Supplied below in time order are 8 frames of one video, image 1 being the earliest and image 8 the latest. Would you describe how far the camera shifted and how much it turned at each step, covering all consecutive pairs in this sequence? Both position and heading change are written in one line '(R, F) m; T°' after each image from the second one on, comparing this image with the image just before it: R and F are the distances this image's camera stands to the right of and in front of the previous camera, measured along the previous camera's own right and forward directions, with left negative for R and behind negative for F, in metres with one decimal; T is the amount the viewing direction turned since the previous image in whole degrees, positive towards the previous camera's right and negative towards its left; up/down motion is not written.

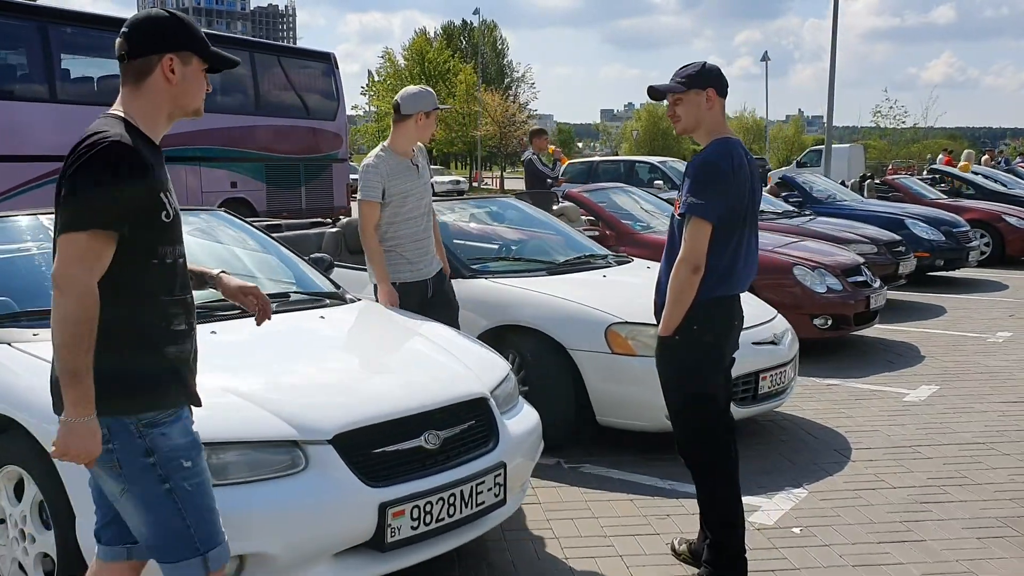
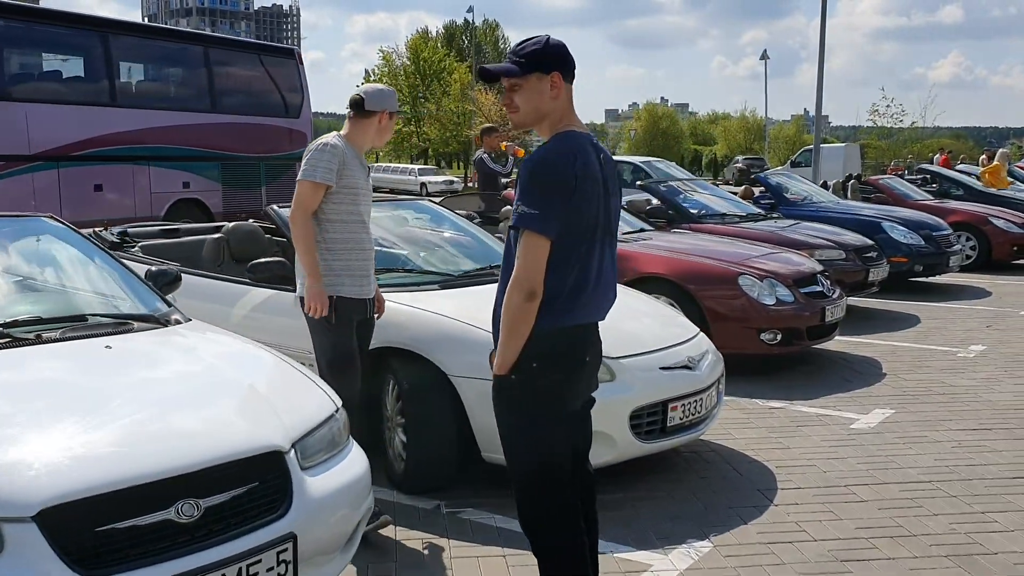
(+0.5, +0.6) m; 0°
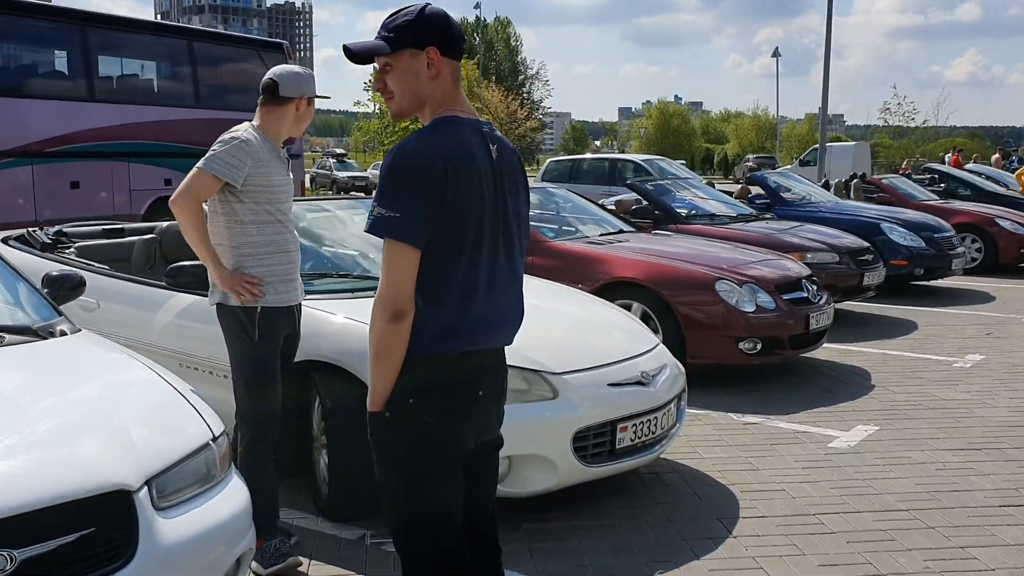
(+0.3, +0.4) m; -1°
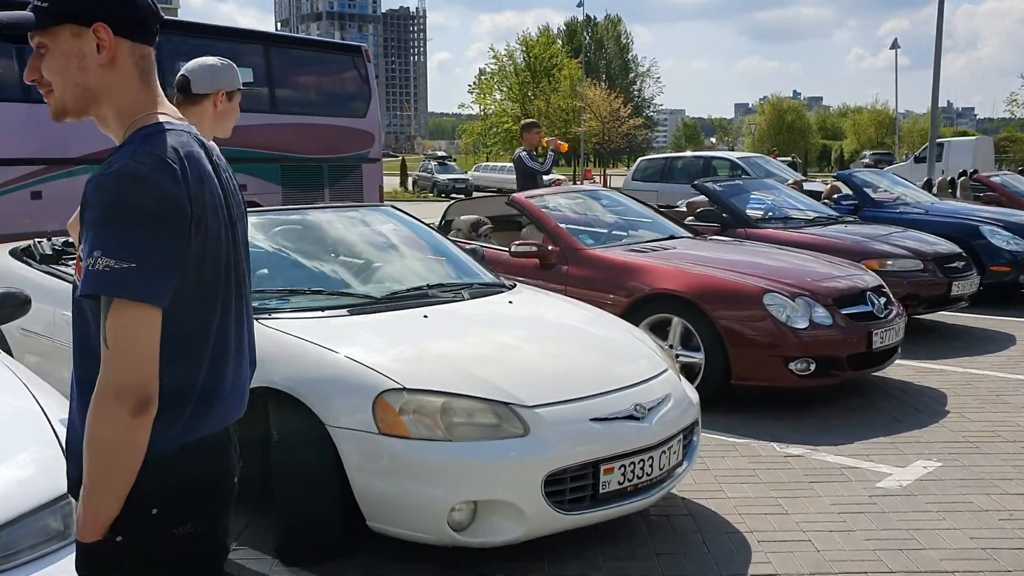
(+0.5, +0.4) m; -7°
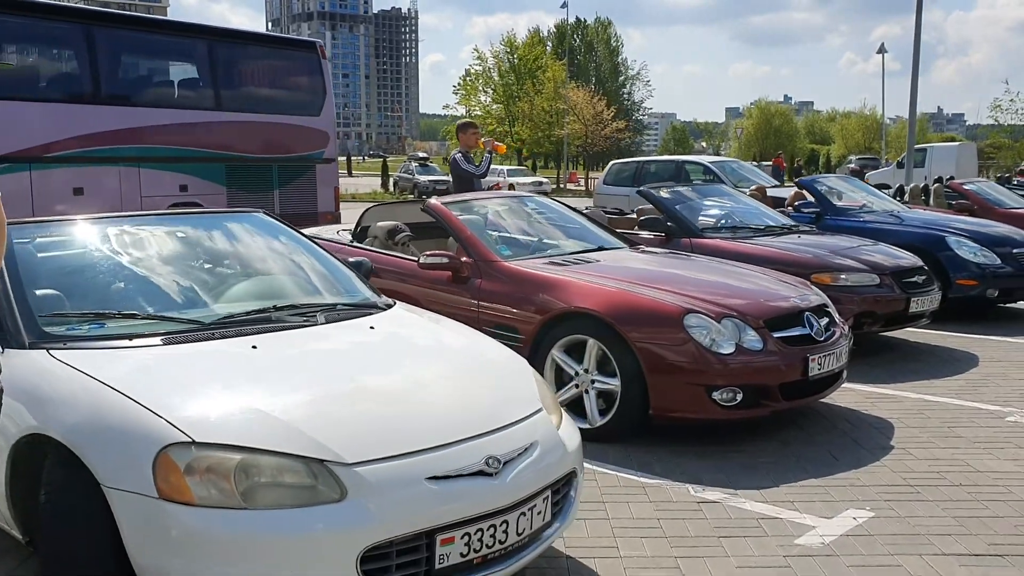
(+0.5, +0.6) m; +1°
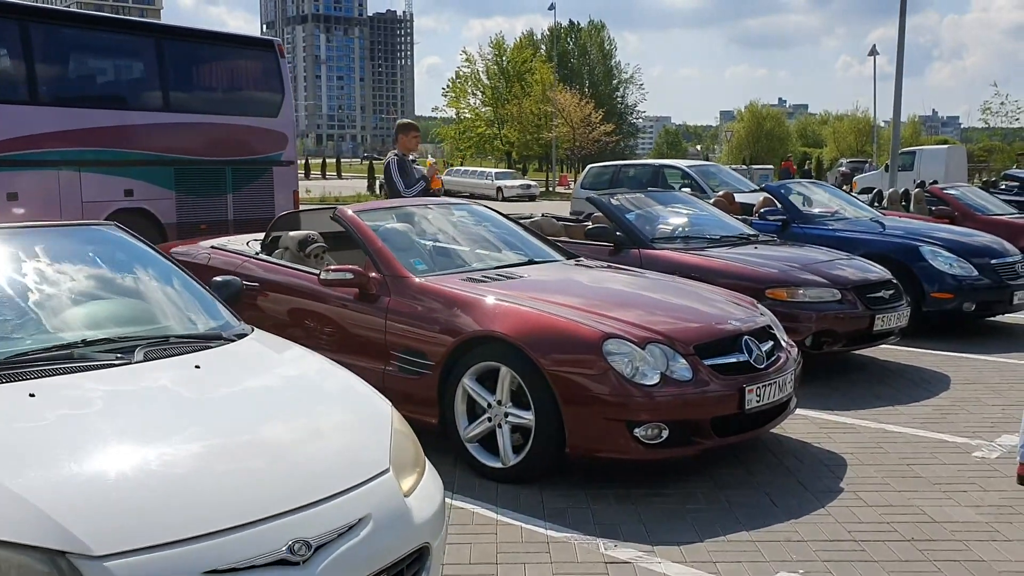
(+0.4, +0.6) m; 0°
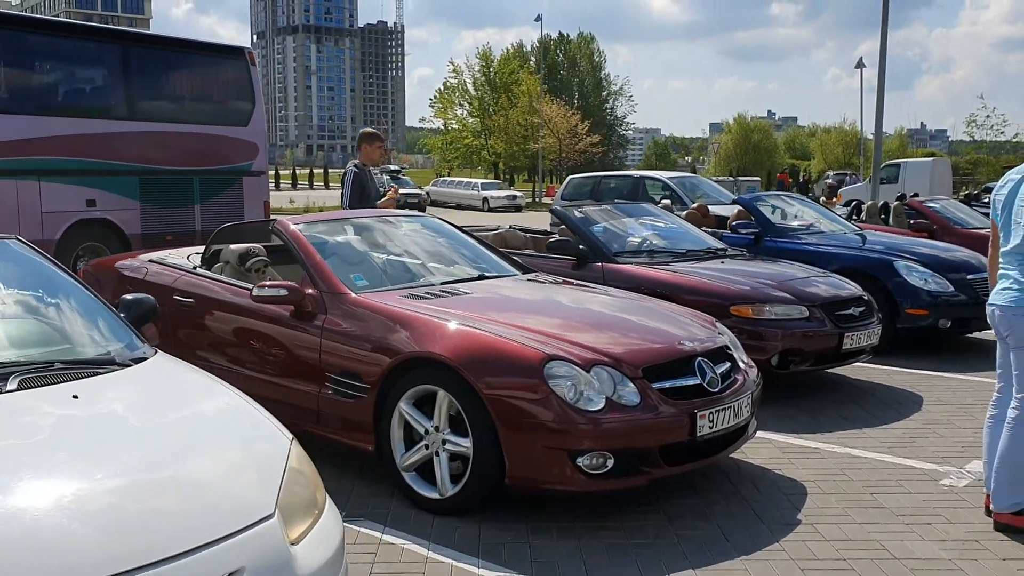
(+0.2, +0.3) m; +1°
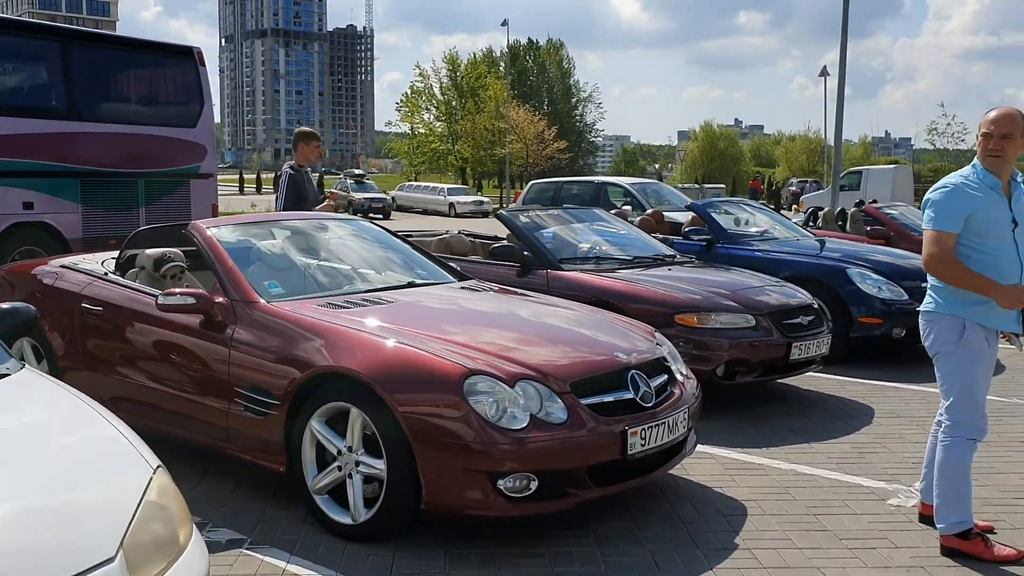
(+0.2, +0.3) m; +2°
